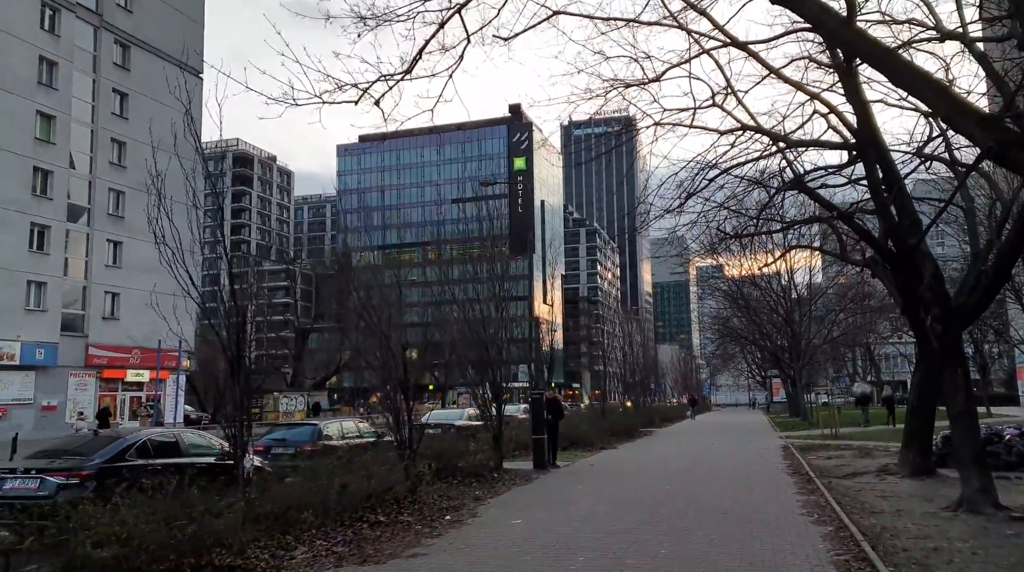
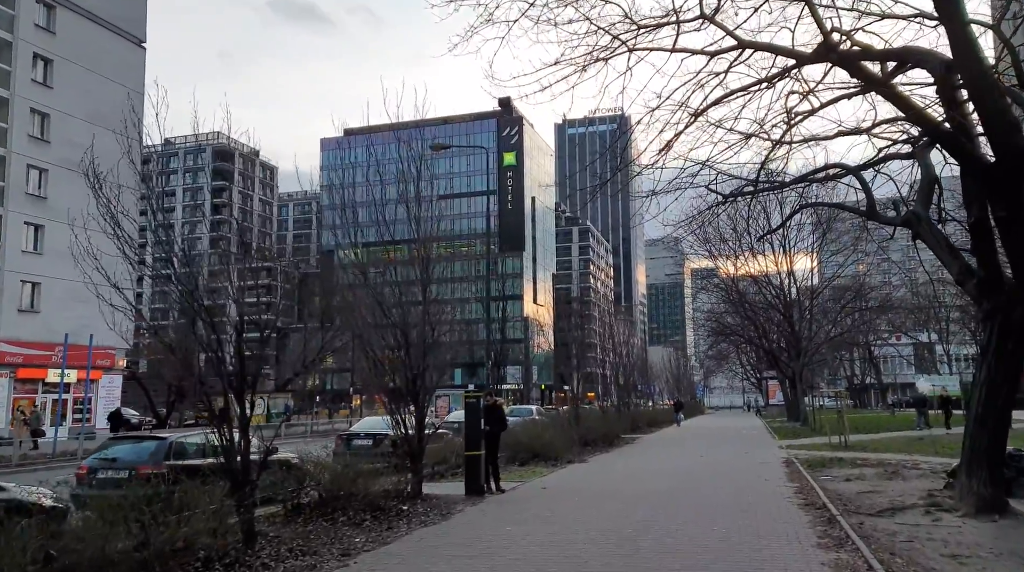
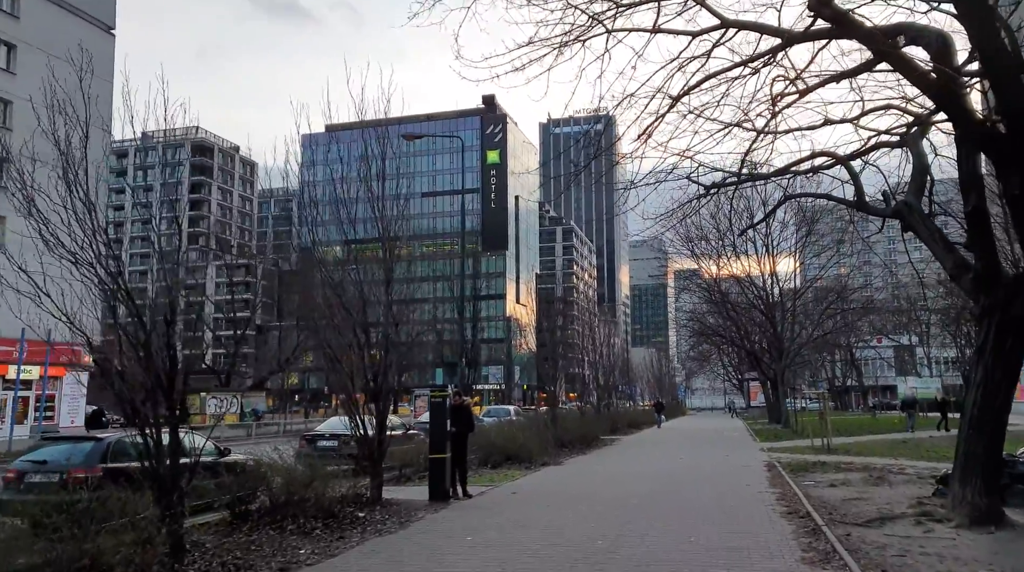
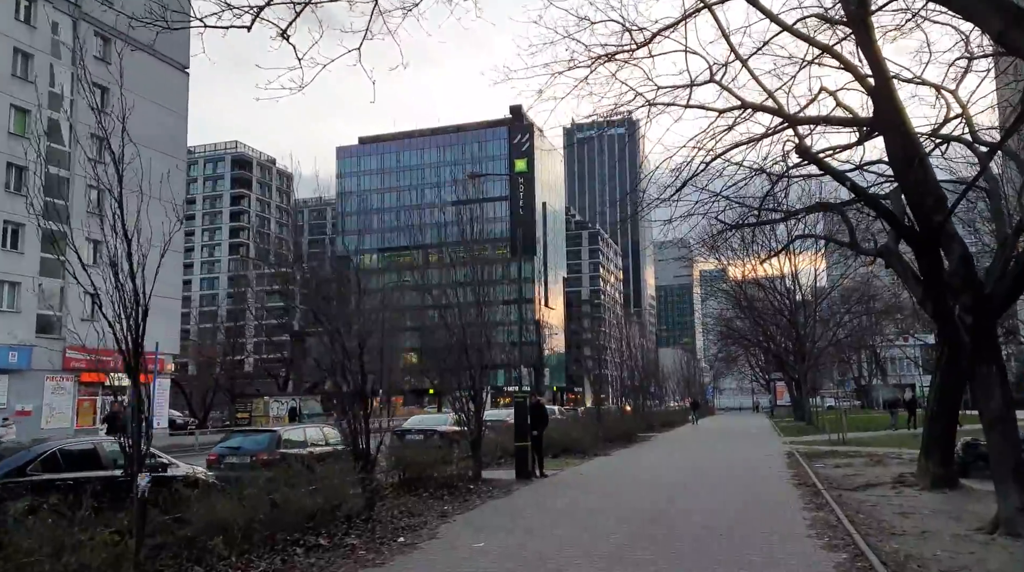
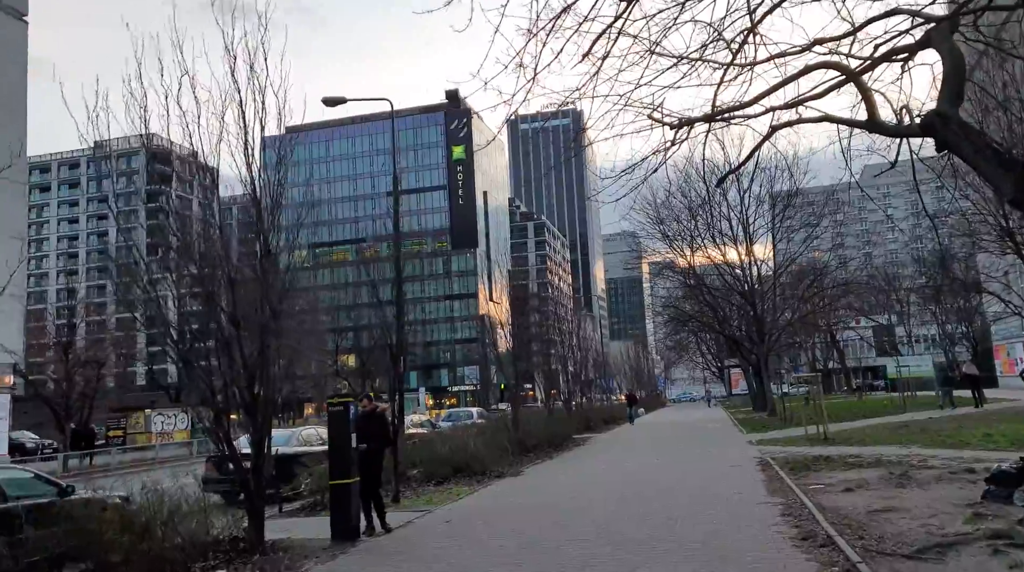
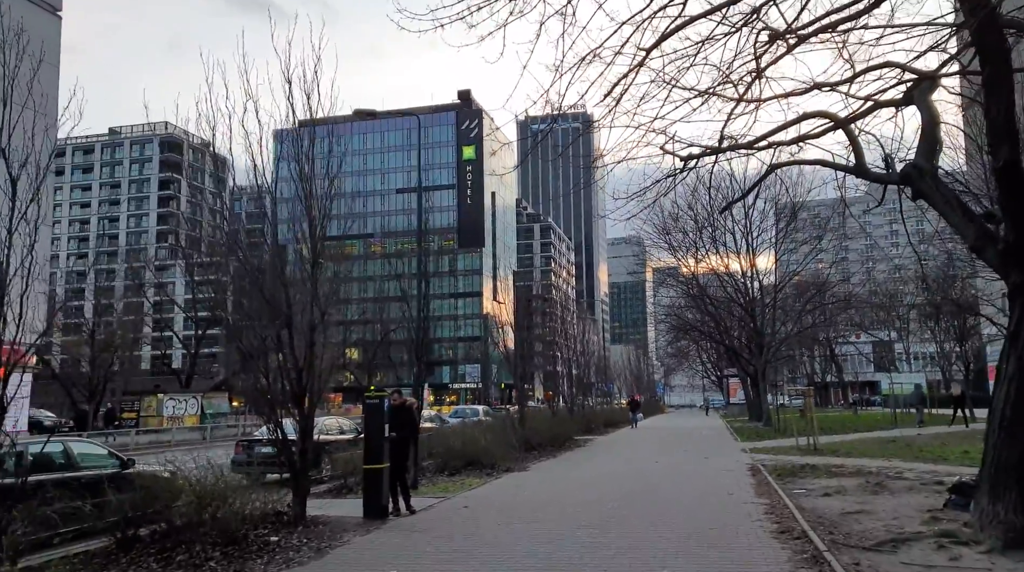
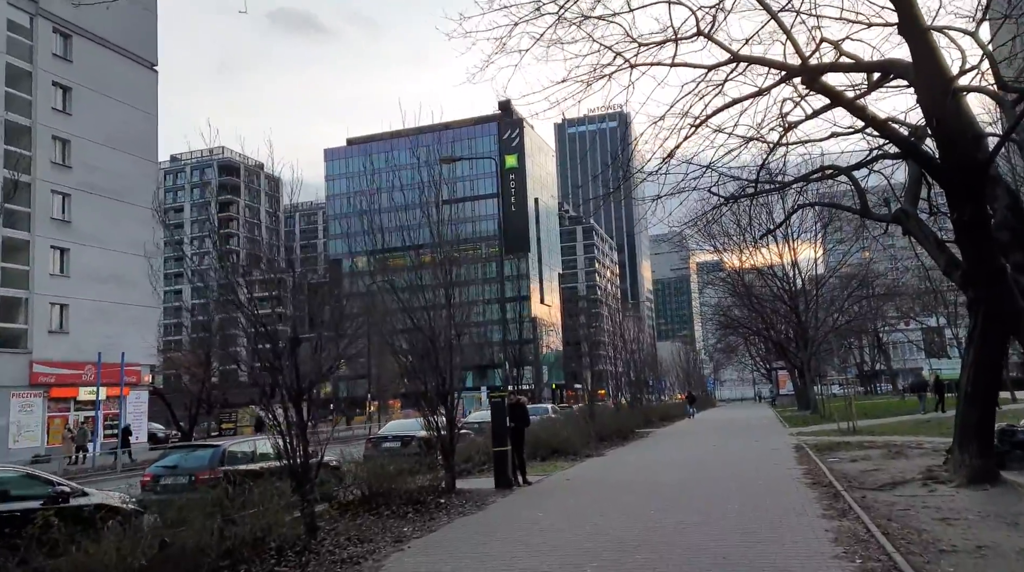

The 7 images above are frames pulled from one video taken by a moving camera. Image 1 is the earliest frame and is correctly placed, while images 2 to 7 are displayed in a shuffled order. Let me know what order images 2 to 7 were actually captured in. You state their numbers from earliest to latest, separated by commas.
4, 7, 2, 3, 6, 5
